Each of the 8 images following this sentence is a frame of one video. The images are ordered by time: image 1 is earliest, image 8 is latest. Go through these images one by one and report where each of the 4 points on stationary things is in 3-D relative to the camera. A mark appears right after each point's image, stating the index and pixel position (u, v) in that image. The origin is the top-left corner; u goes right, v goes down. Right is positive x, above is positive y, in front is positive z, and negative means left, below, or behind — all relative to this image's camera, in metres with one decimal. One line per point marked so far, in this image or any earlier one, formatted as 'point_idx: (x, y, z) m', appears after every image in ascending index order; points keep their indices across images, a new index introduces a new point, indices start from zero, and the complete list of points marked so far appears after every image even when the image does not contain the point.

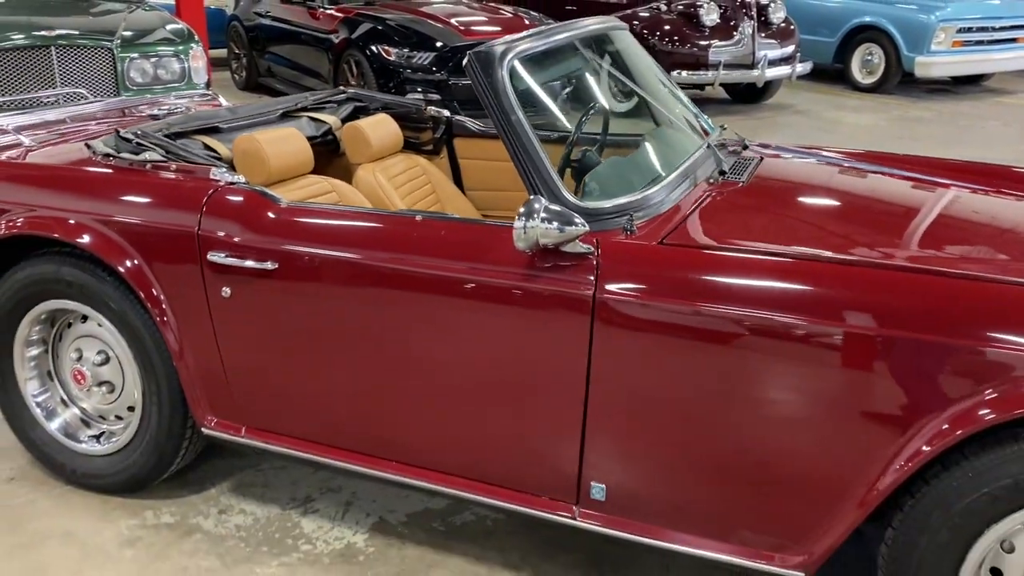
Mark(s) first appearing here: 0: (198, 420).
0: (-0.8, -0.3, +2.3) m
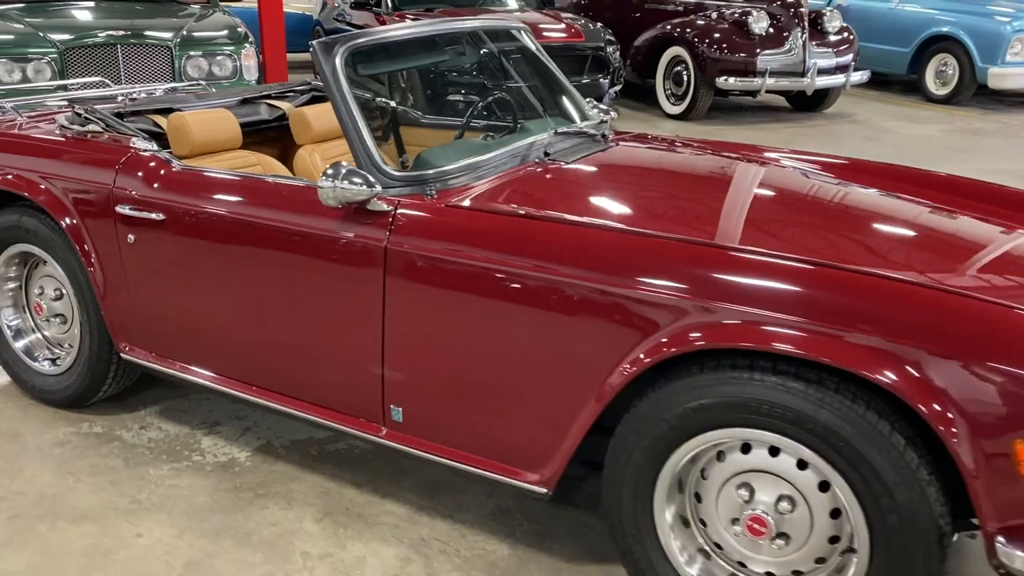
0: (-1.2, -0.2, +2.7) m
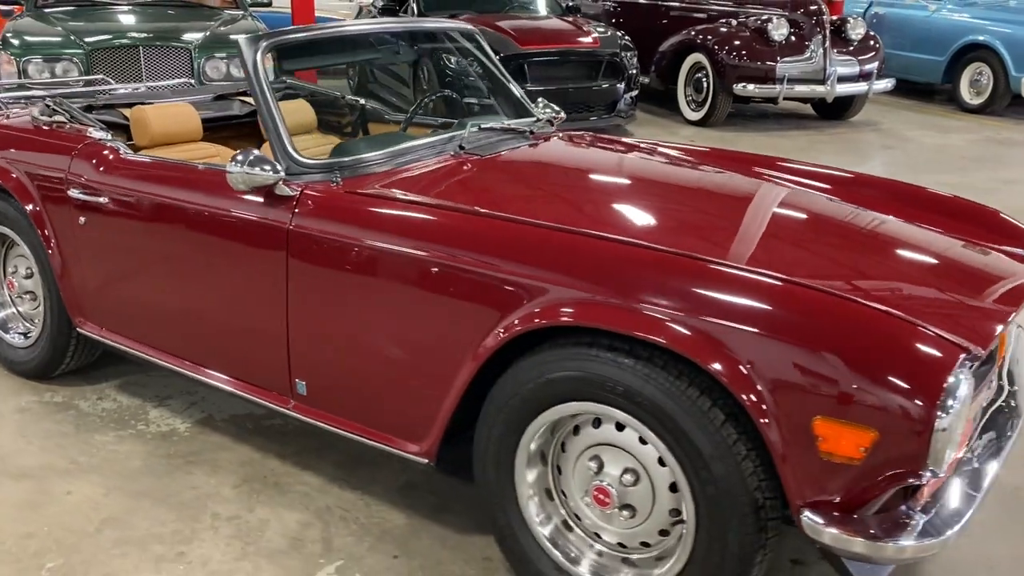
0: (-1.4, -0.1, +3.0) m
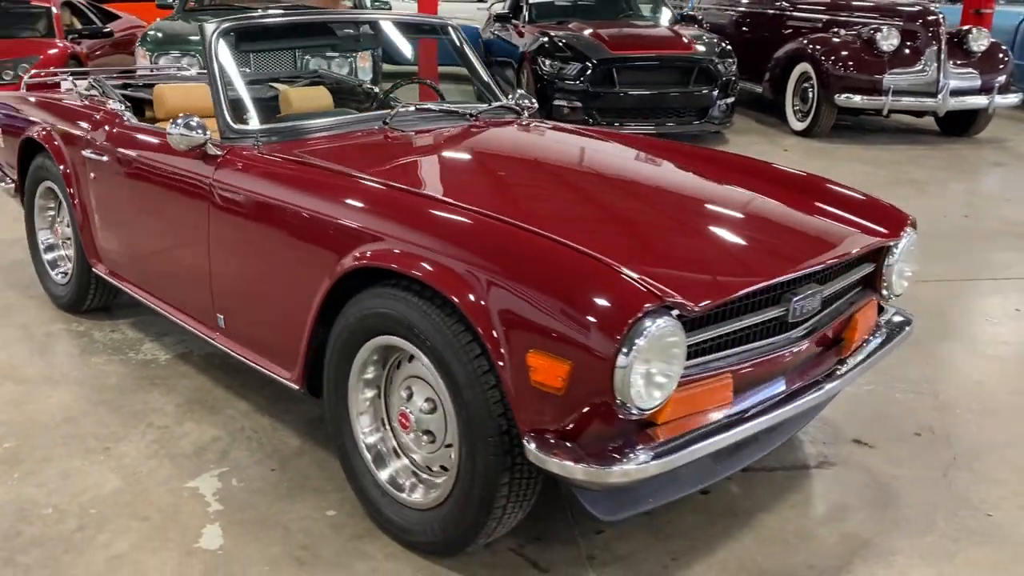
0: (-1.6, +0.1, +3.5) m
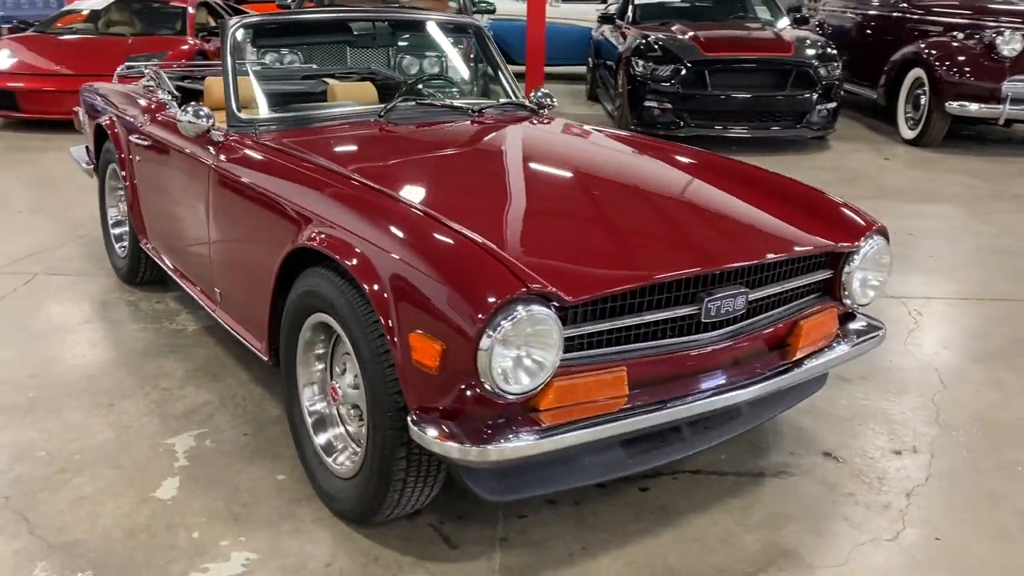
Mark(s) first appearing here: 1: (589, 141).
0: (-1.6, +0.2, +3.8) m
1: (+0.3, +0.5, +3.2) m
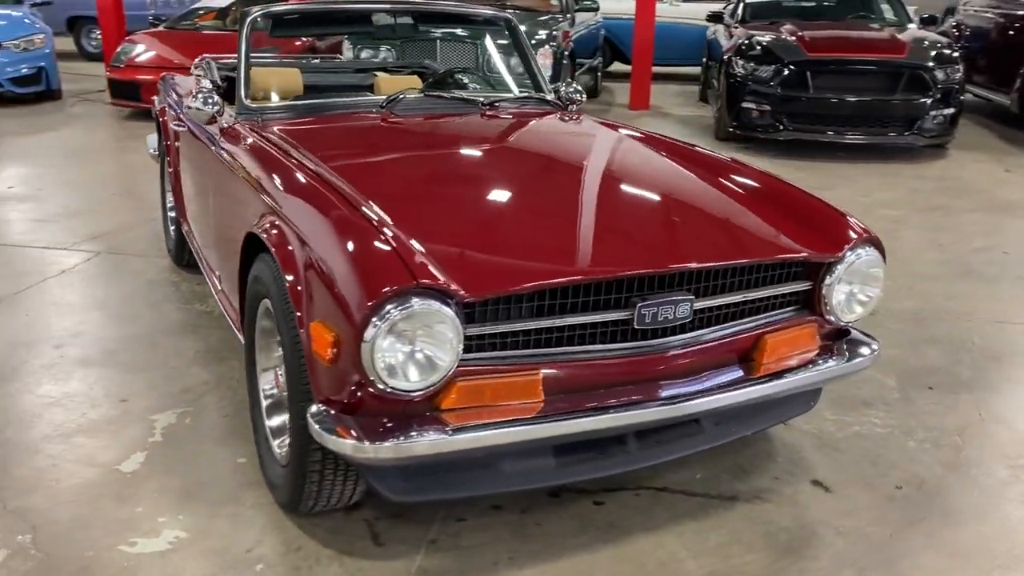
0: (-1.5, +0.3, +4.0) m
1: (+0.3, +0.5, +3.1) m
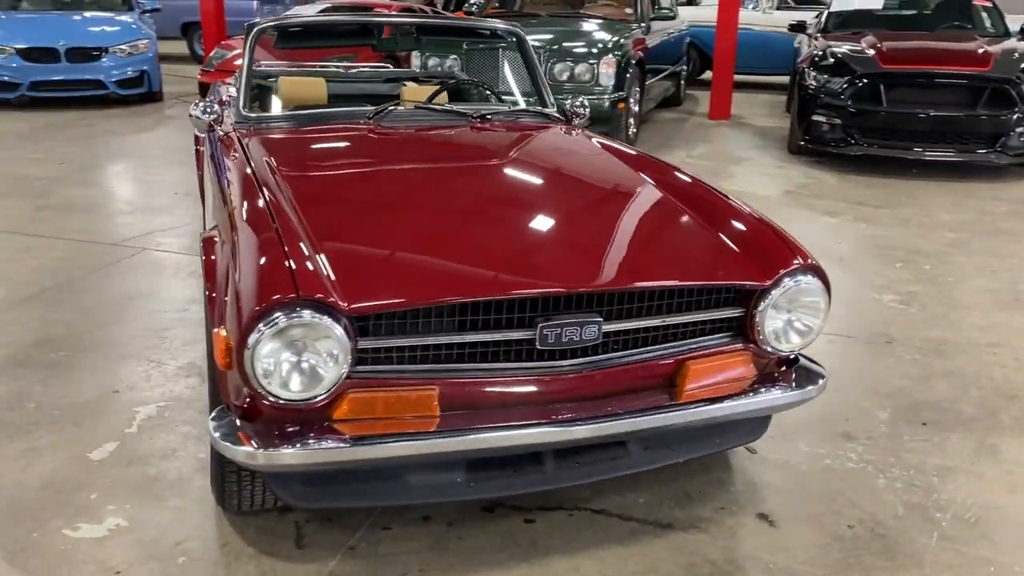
0: (-1.4, +0.3, +4.2) m
1: (+0.2, +0.5, +3.0) m
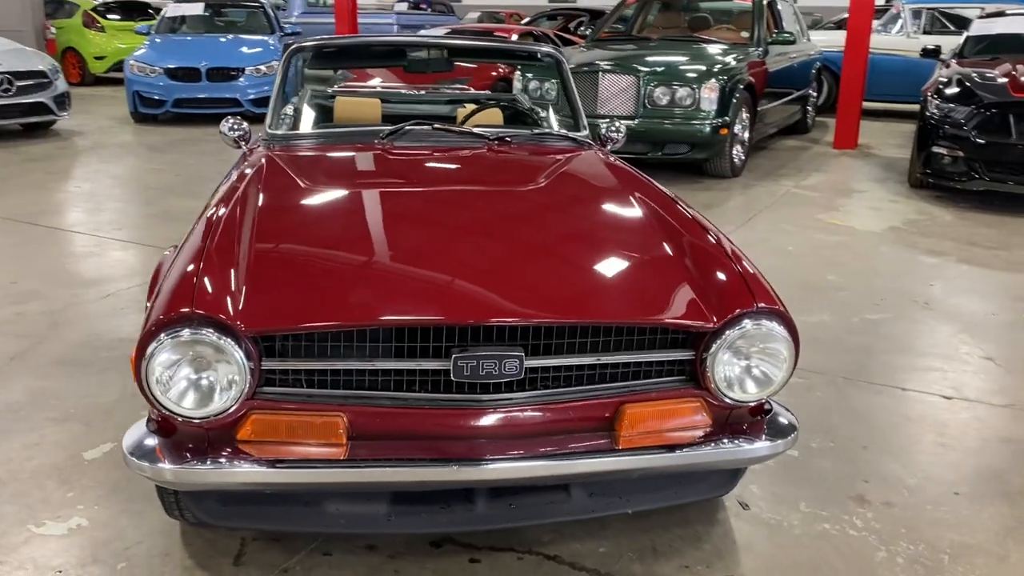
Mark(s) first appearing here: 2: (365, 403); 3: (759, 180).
0: (-1.2, +0.2, +4.3) m
1: (+0.3, +0.4, +2.9) m
2: (-0.3, -0.2, +1.9) m
3: (+2.1, +0.9, +7.6) m
